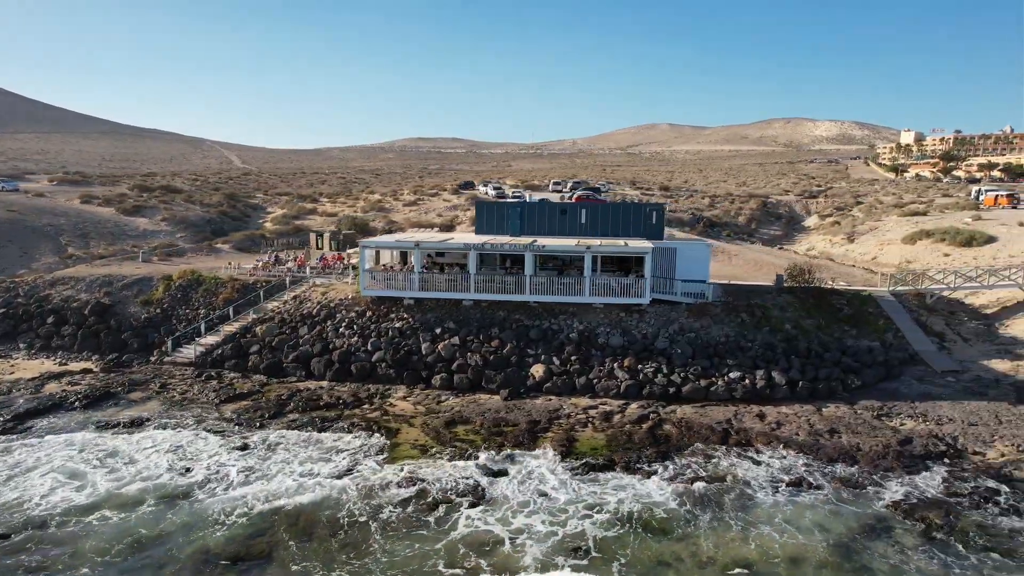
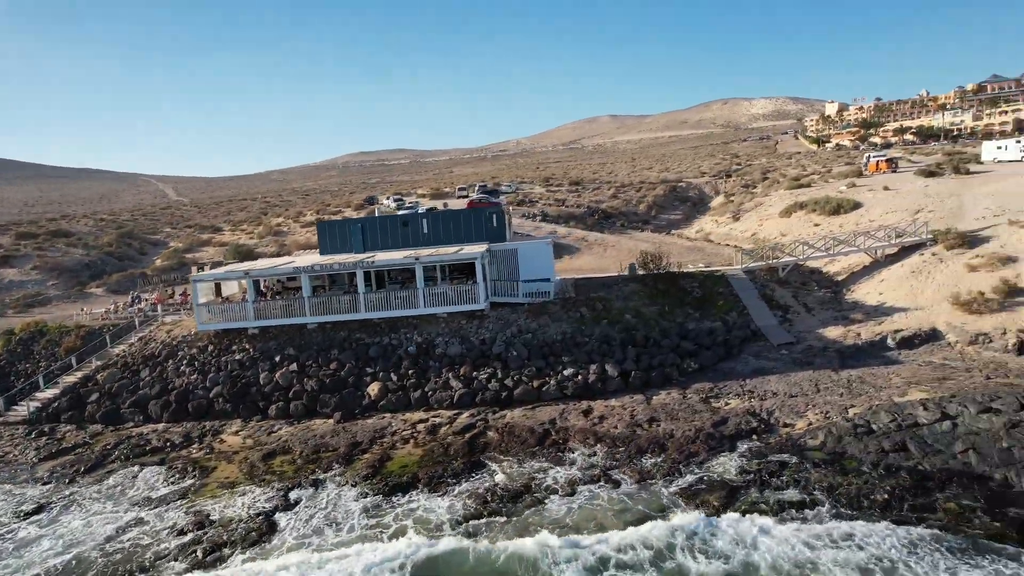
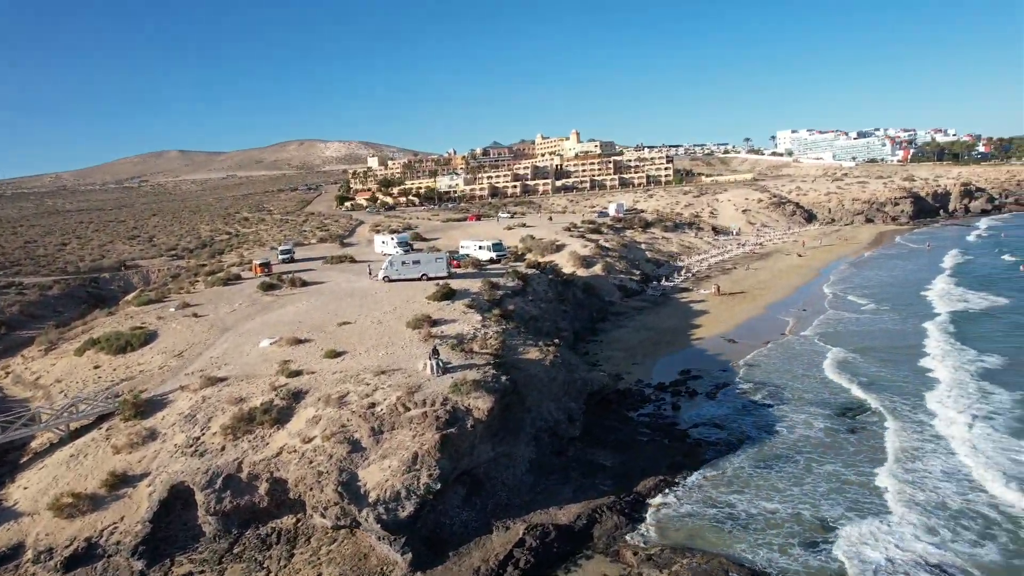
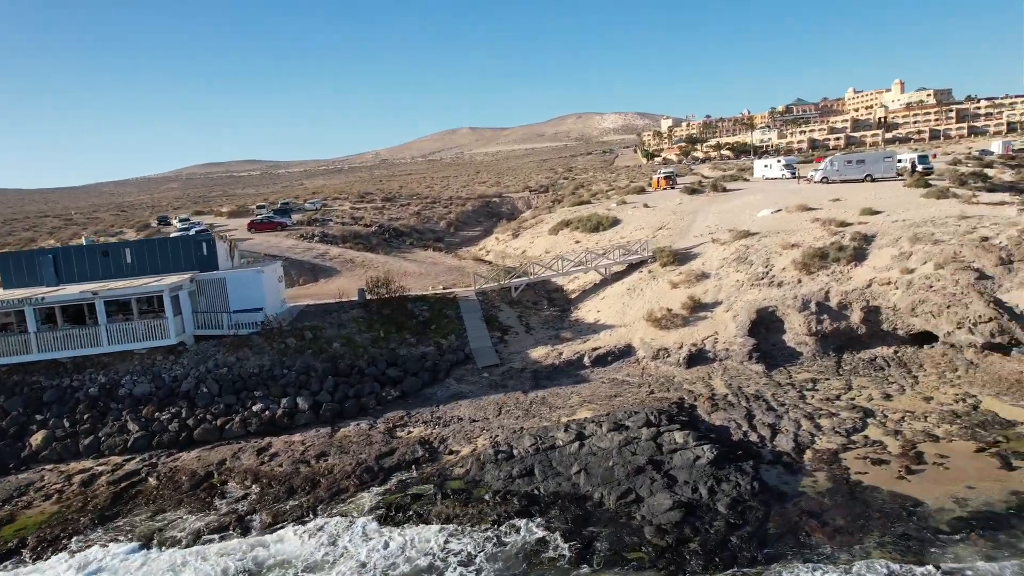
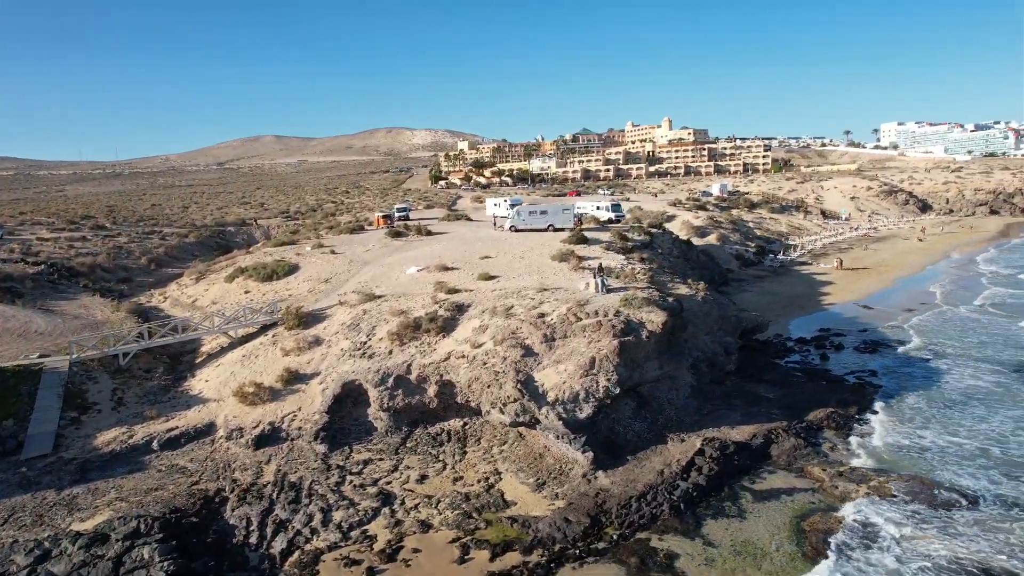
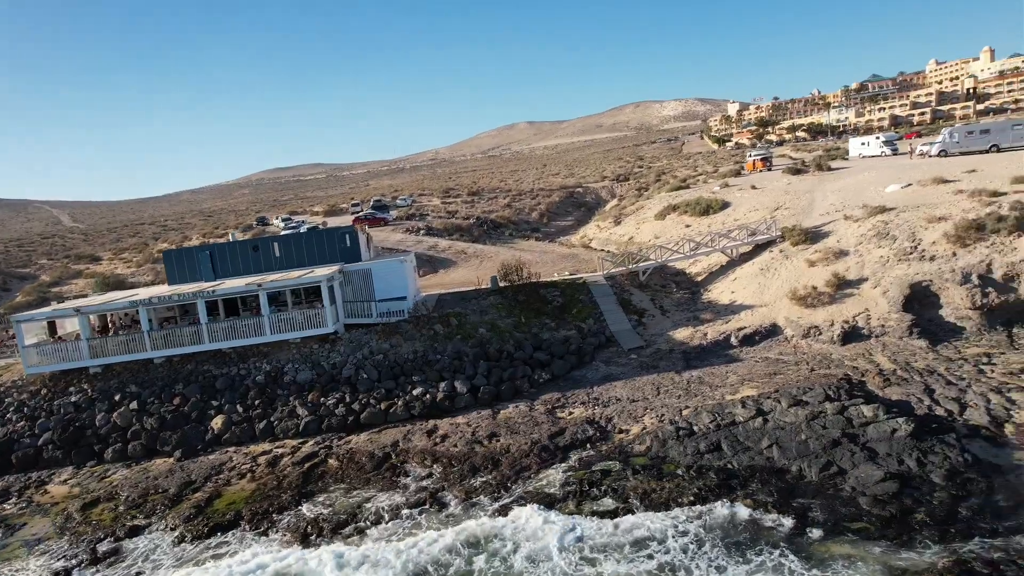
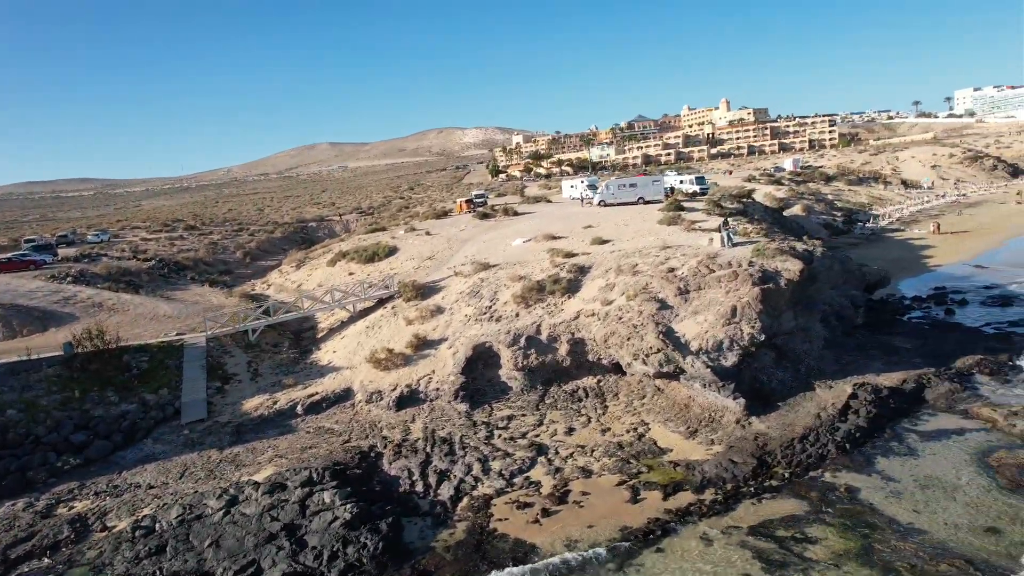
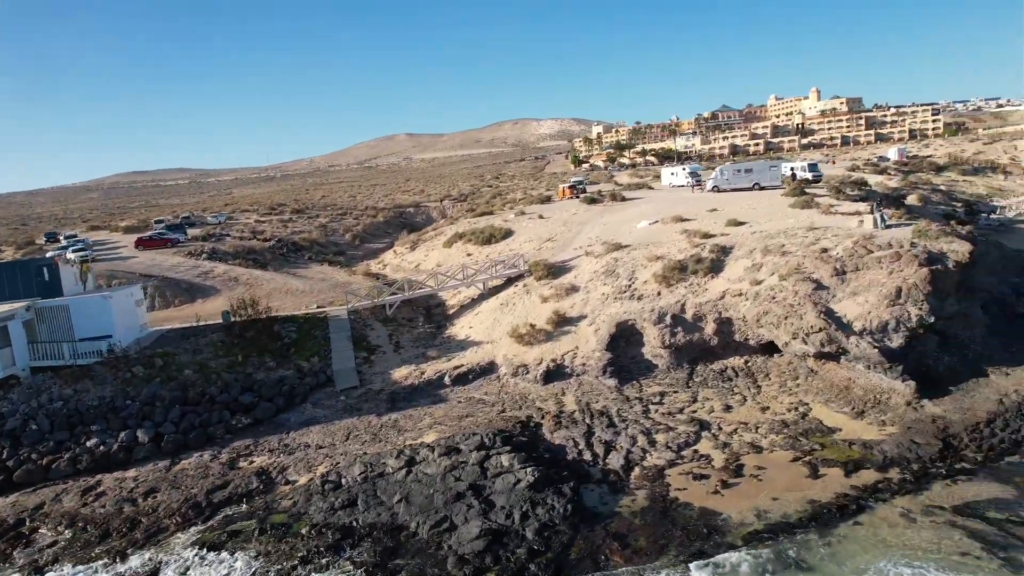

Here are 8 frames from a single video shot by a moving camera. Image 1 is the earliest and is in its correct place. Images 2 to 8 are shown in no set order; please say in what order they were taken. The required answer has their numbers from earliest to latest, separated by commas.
2, 6, 4, 8, 7, 5, 3
